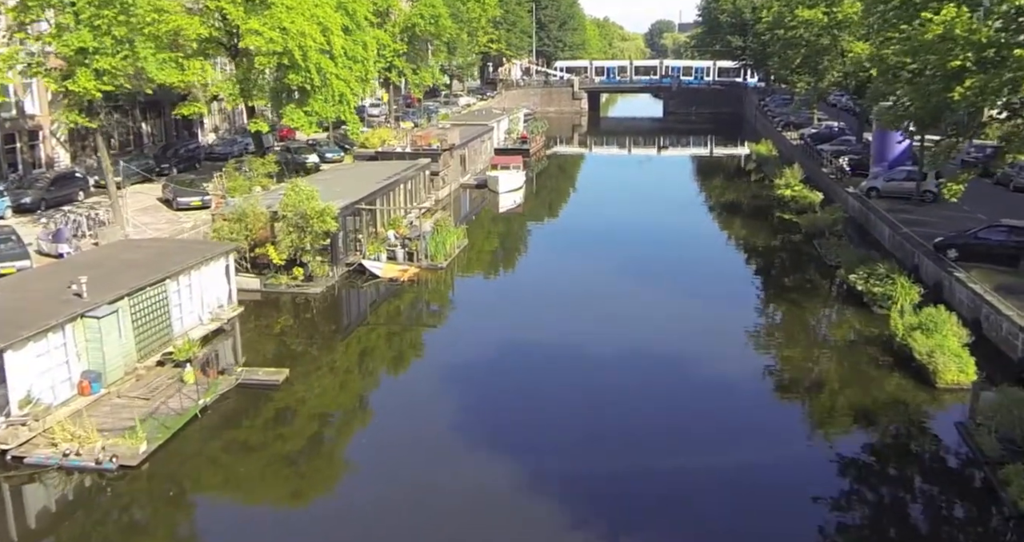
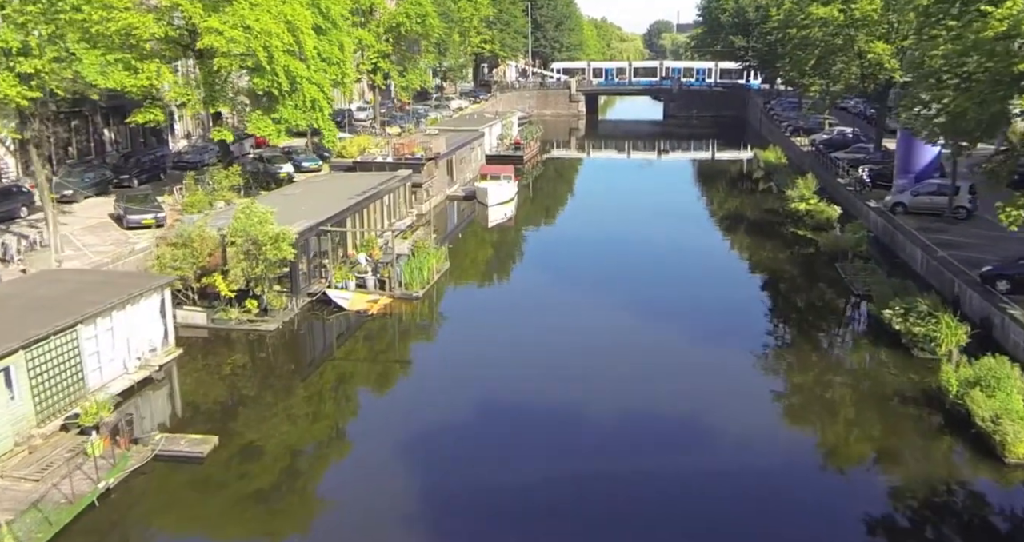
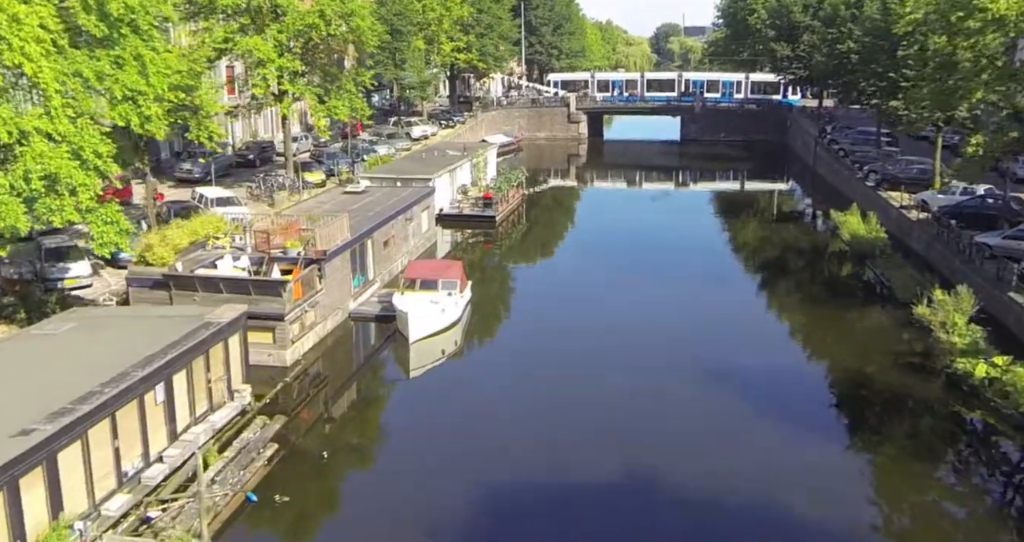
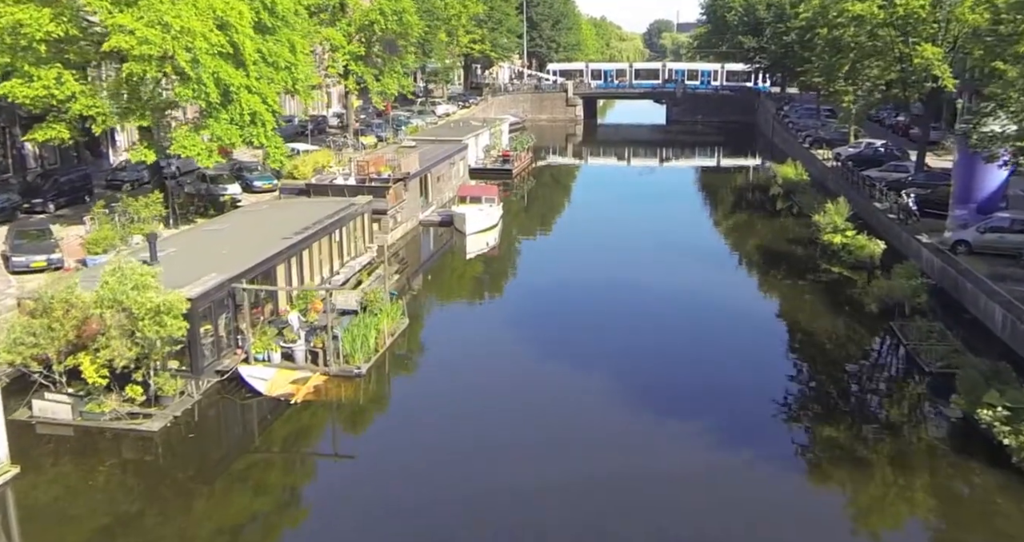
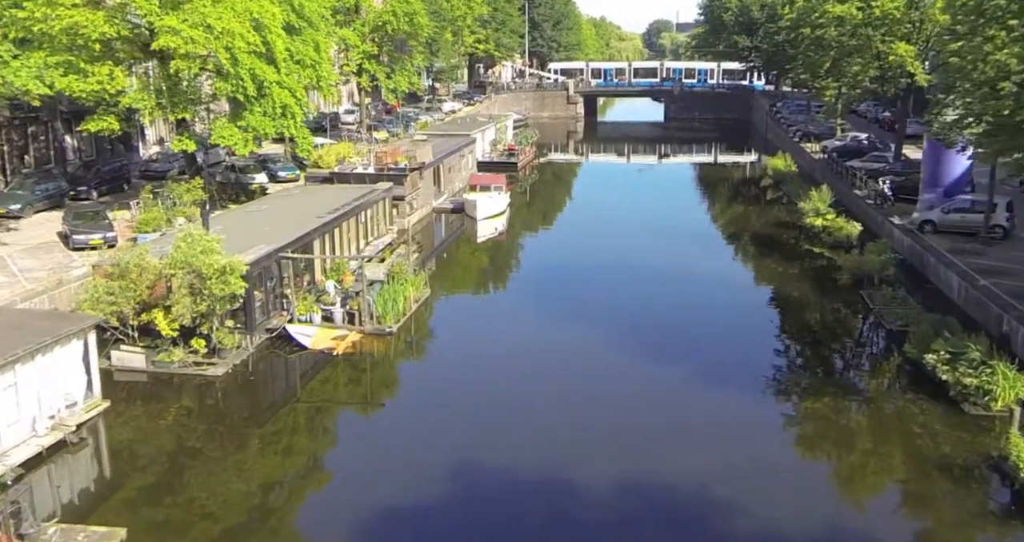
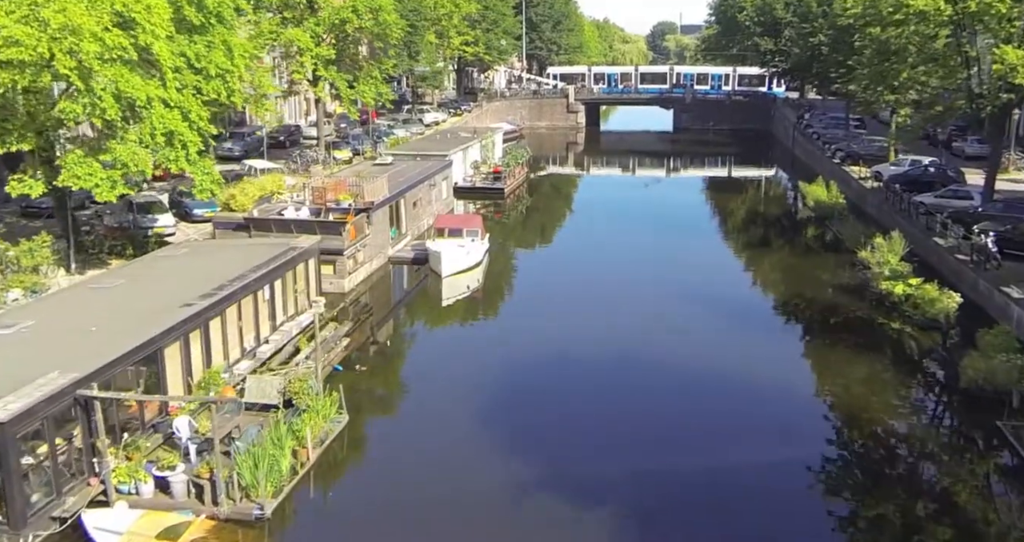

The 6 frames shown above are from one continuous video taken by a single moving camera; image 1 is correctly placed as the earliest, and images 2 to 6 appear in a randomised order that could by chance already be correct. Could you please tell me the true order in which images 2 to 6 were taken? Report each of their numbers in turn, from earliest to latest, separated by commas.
2, 5, 4, 6, 3
